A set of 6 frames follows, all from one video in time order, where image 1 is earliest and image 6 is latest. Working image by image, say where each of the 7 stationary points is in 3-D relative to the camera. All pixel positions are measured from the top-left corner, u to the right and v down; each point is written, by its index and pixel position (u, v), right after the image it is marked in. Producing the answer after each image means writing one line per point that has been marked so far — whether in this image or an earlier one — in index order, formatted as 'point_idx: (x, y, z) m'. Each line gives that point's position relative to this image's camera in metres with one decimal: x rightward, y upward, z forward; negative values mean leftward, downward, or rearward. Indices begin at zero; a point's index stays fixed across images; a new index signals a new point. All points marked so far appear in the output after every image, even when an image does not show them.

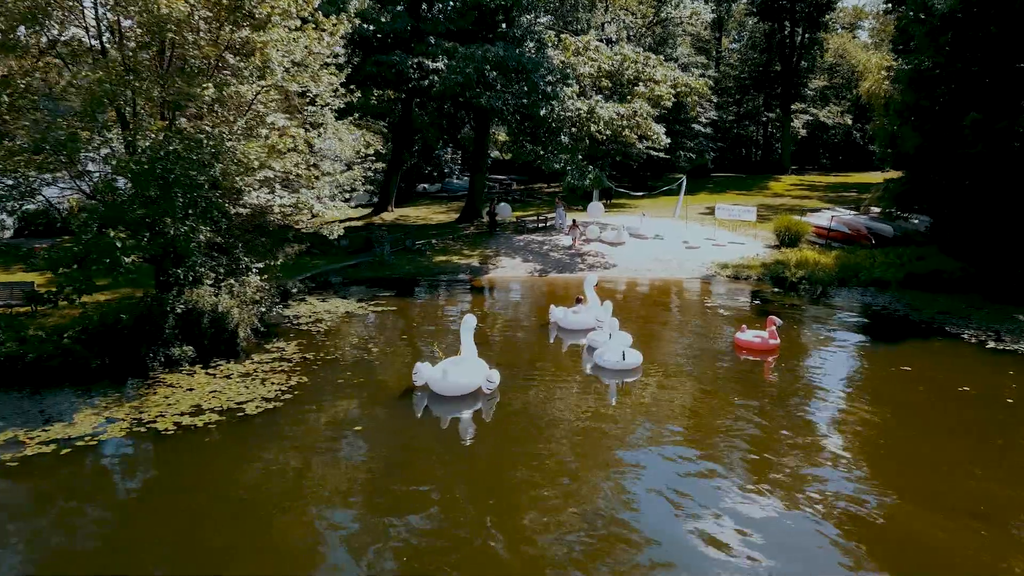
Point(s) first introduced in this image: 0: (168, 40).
0: (-5.3, +3.8, +12.7) m
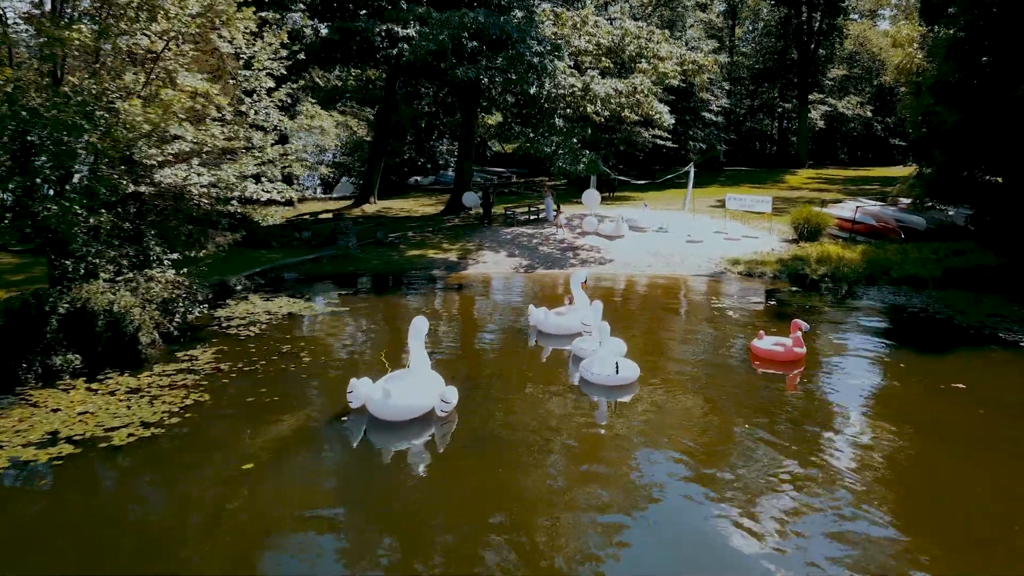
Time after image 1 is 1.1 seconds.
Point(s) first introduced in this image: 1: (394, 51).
0: (-5.8, +3.9, +10.2) m
1: (-2.8, +5.6, +19.0) m
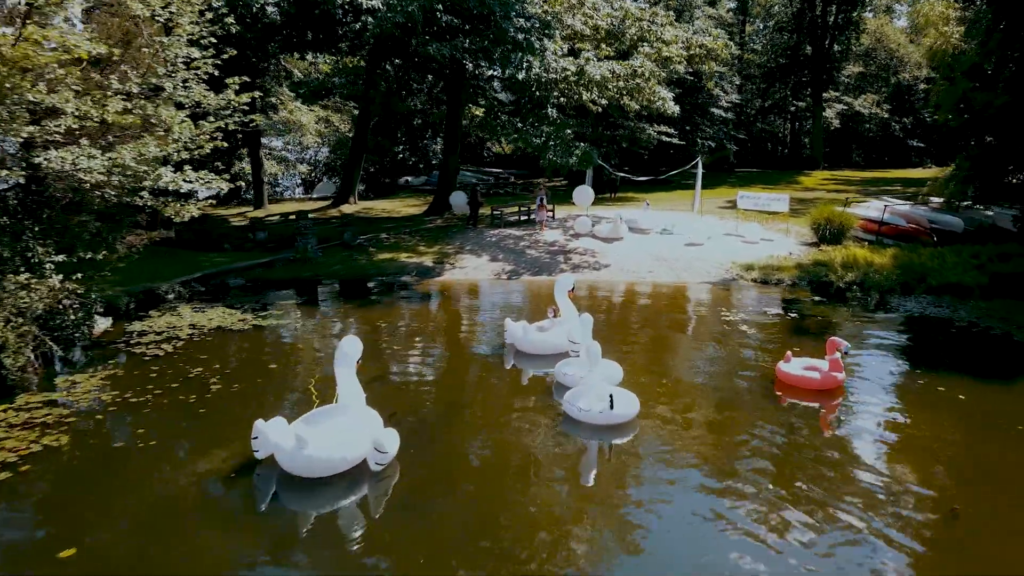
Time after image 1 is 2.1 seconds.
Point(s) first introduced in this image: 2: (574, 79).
0: (-6.3, +3.8, +7.9) m
1: (-3.2, +5.4, +16.7) m
2: (+1.5, +5.0, +19.6) m
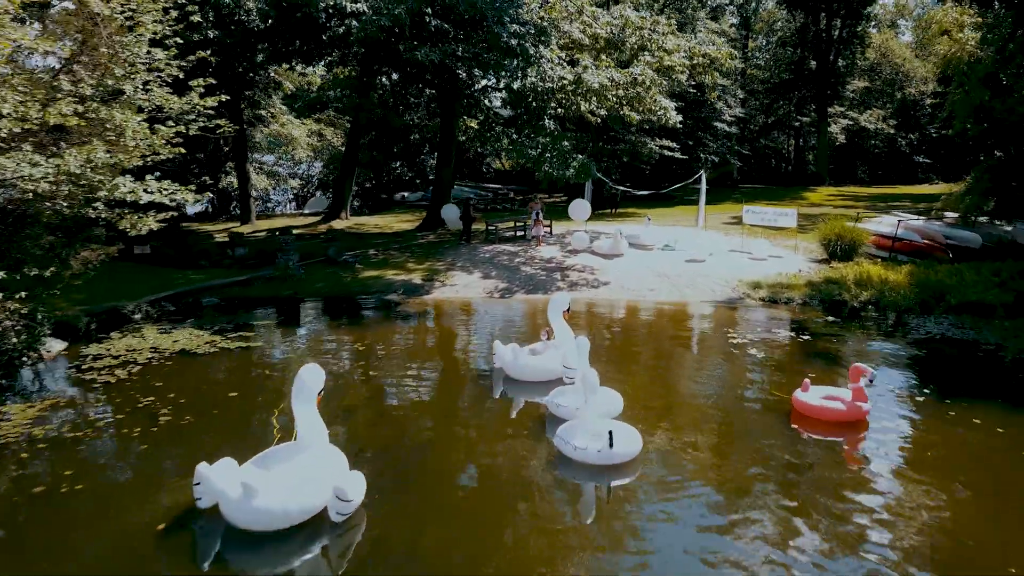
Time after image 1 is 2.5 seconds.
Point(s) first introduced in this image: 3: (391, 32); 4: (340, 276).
0: (-6.5, +3.6, +7.0) m
1: (-3.3, +5.0, +15.8) m
2: (+1.4, +4.6, +18.7) m
3: (-2.4, +5.1, +16.4) m
4: (-3.5, +0.2, +16.7) m
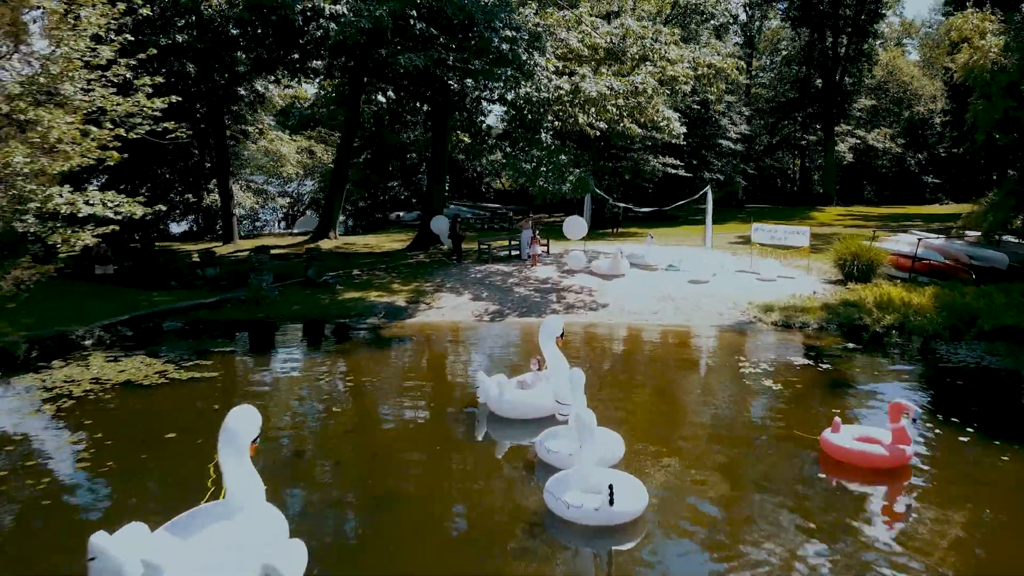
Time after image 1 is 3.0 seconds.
0: (-6.7, +3.4, +5.9) m
1: (-3.4, +4.6, +14.7) m
2: (+1.2, +4.1, +17.6) m
3: (-2.5, +4.7, +15.3) m
4: (-3.7, -0.2, +15.5) m
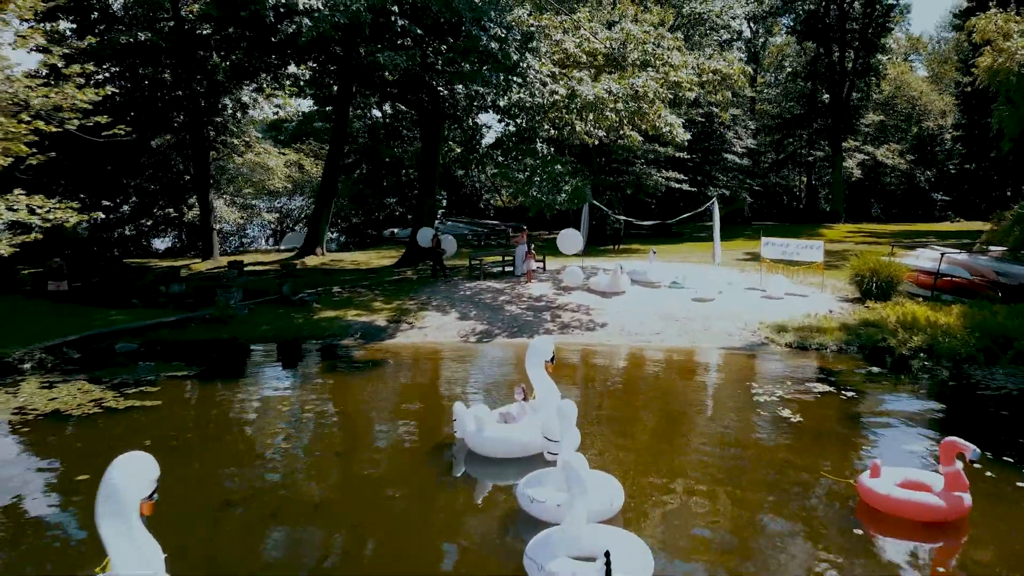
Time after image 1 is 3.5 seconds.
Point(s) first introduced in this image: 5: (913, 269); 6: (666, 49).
0: (-6.9, +3.3, +4.8) m
1: (-3.6, +4.3, +13.6) m
2: (+1.1, +3.7, +16.4) m
3: (-2.7, +4.4, +14.2) m
4: (-3.8, -0.5, +14.3) m
5: (+8.8, +0.4, +17.8) m
6: (+3.8, +5.8, +19.8) m
